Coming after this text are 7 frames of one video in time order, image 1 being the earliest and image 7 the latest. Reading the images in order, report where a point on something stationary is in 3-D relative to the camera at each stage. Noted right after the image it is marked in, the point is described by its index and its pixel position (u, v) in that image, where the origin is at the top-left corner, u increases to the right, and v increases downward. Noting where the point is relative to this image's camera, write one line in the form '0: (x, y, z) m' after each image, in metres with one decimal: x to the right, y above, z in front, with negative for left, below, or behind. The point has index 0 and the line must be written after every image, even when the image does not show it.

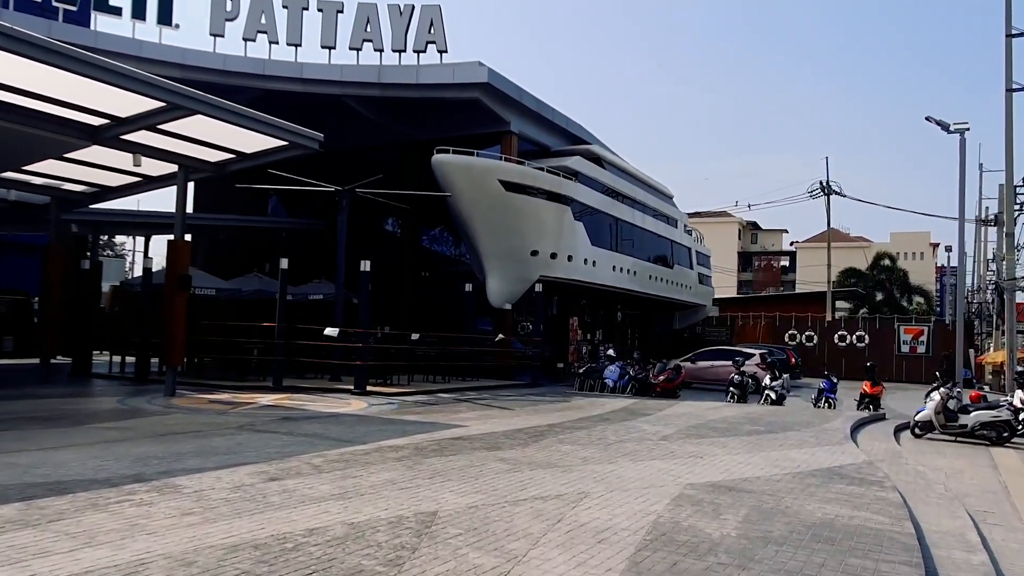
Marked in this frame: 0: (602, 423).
0: (+1.5, -2.3, +13.6) m
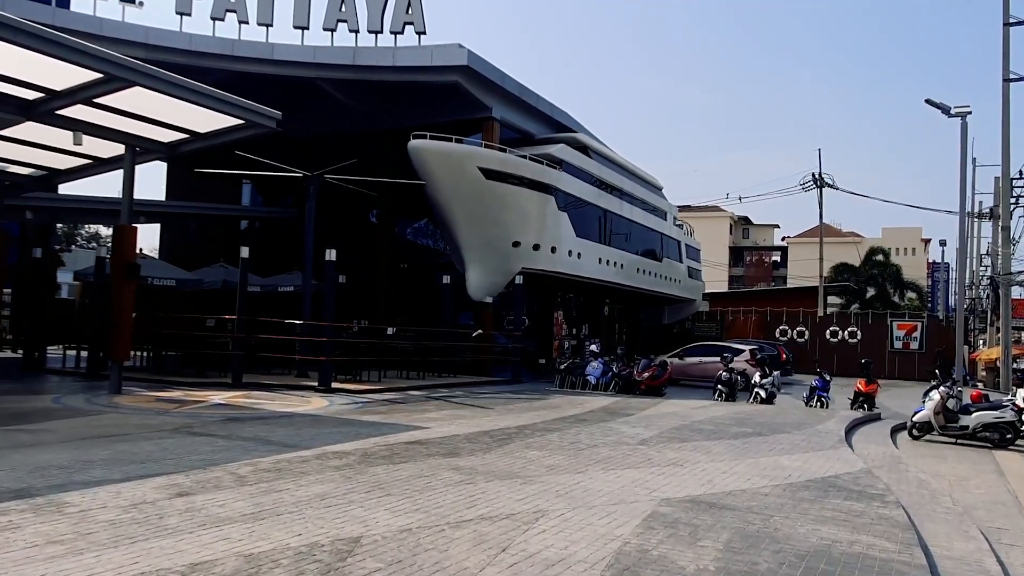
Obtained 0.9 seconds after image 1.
0: (+1.0, -2.2, +12.6) m
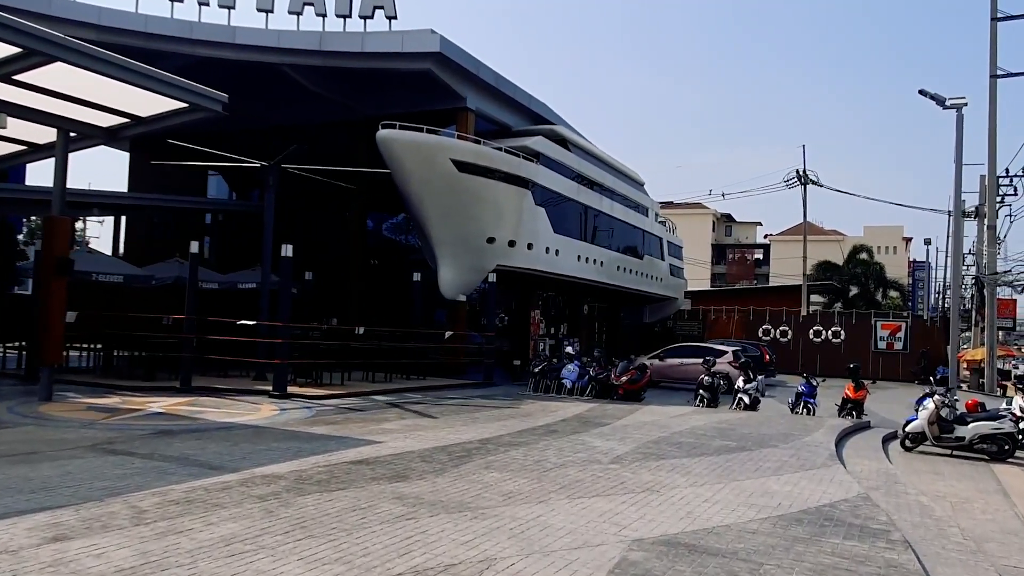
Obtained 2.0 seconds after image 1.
0: (+0.5, -2.2, +11.6) m
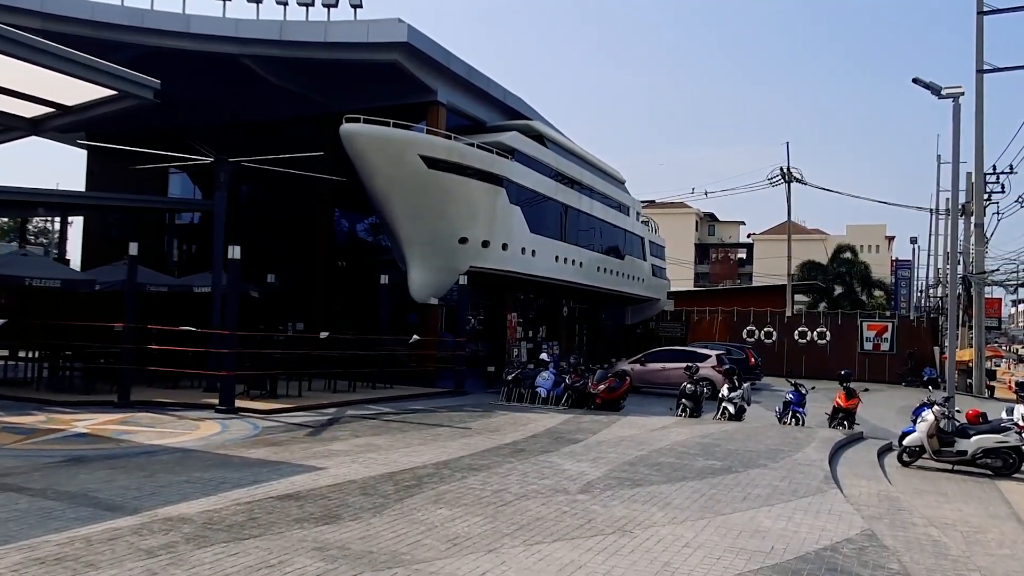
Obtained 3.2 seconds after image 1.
0: (0.0, -2.2, +10.4) m
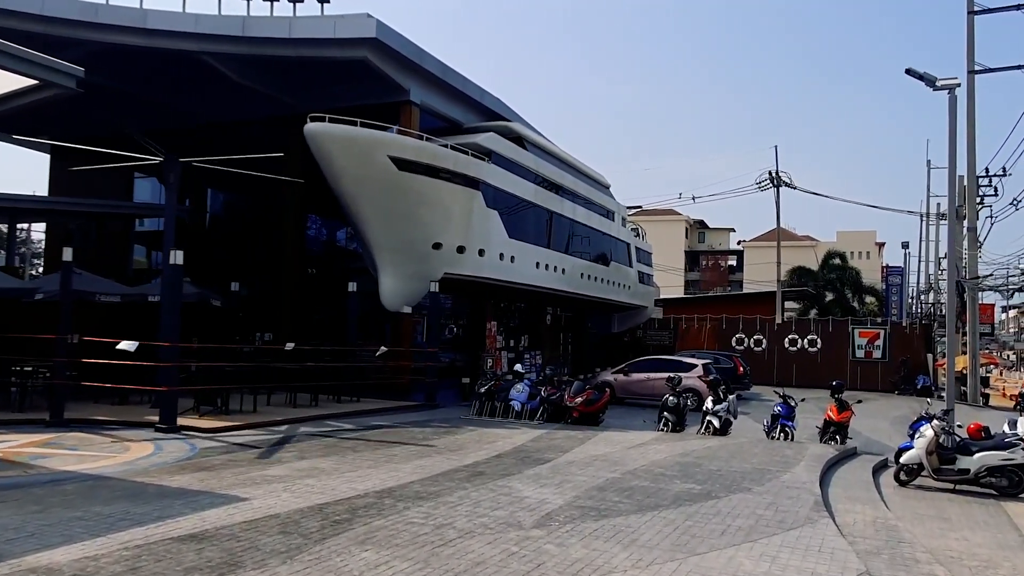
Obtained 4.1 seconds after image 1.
0: (-0.5, -2.3, +9.3) m
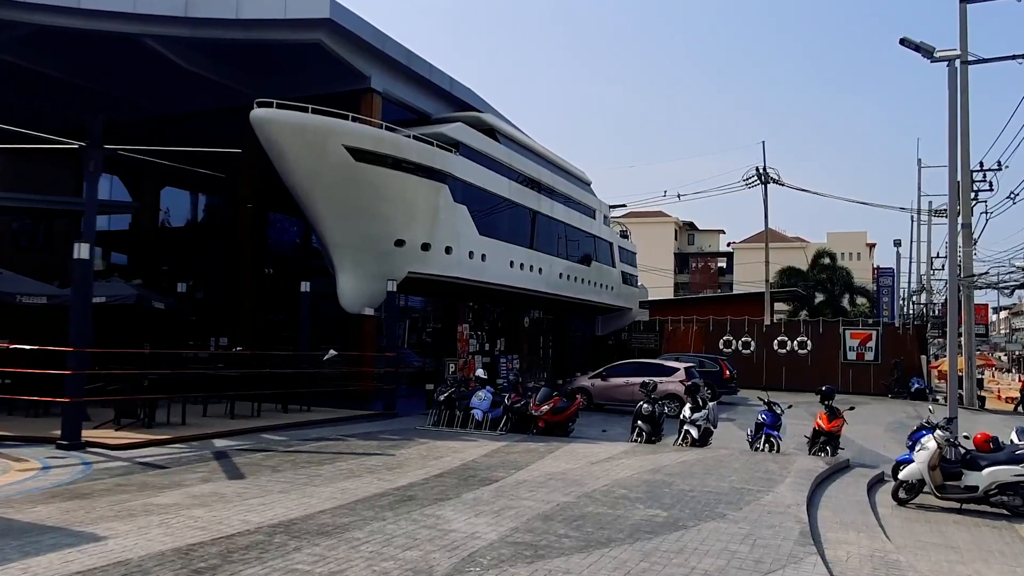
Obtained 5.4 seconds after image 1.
0: (-1.2, -2.2, +7.9) m
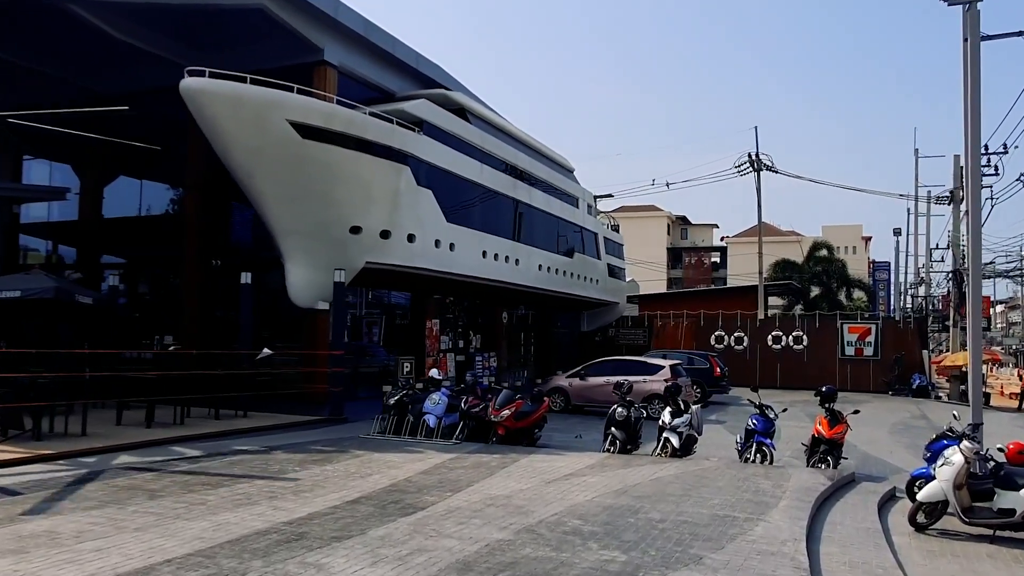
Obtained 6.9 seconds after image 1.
0: (-1.9, -2.0, +6.0) m
